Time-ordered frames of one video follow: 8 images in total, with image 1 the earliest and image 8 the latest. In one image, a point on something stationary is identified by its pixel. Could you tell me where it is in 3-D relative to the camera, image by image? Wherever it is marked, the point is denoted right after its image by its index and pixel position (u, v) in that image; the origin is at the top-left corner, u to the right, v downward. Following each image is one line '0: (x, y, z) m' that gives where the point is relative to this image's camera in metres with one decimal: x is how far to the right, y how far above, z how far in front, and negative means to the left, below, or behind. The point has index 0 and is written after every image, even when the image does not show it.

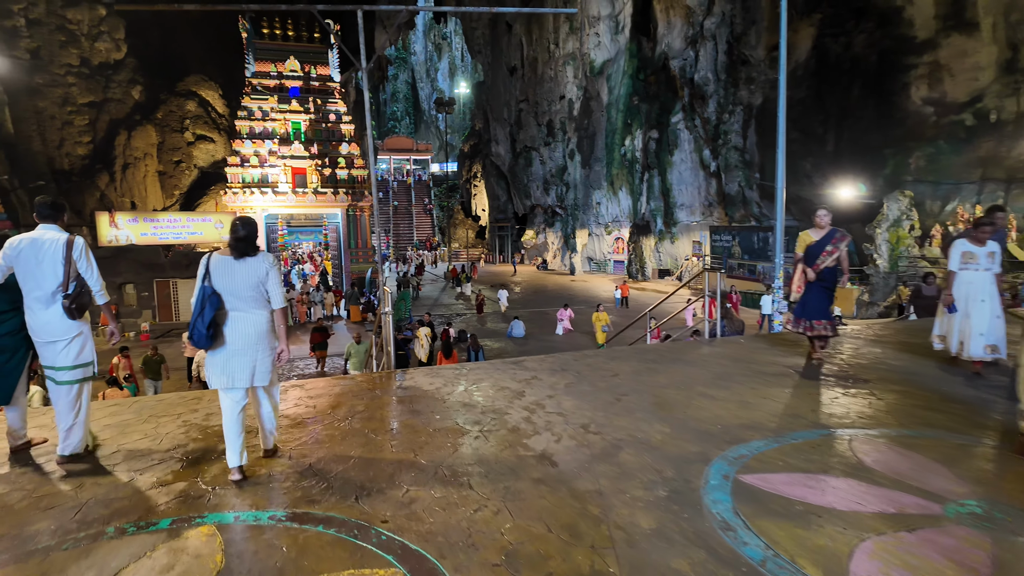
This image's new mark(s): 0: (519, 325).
0: (+0.2, -1.0, +13.0) m
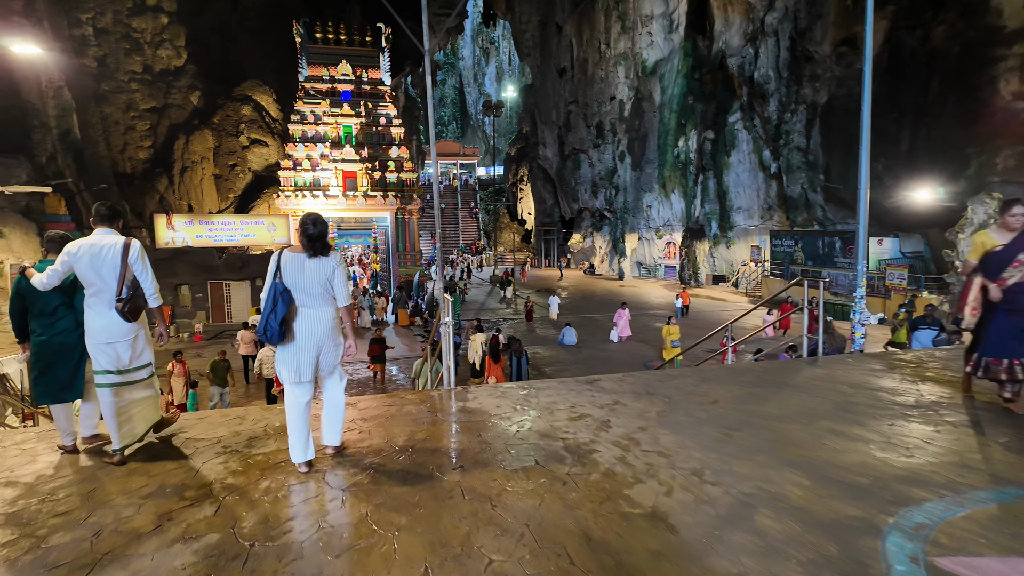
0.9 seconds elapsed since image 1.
0: (+1.5, -1.1, +12.5) m
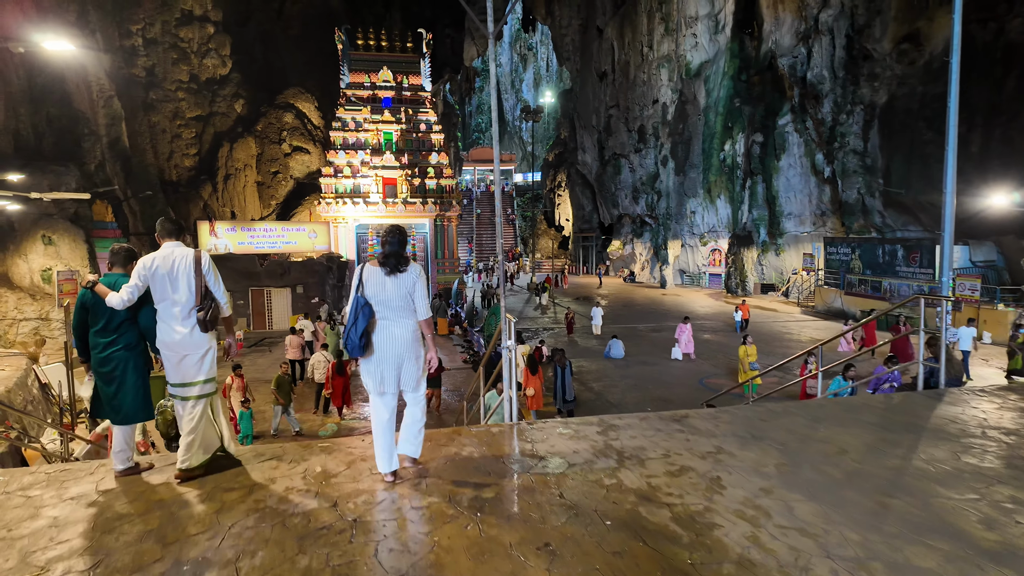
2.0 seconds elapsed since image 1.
0: (+2.5, -1.4, +11.8) m
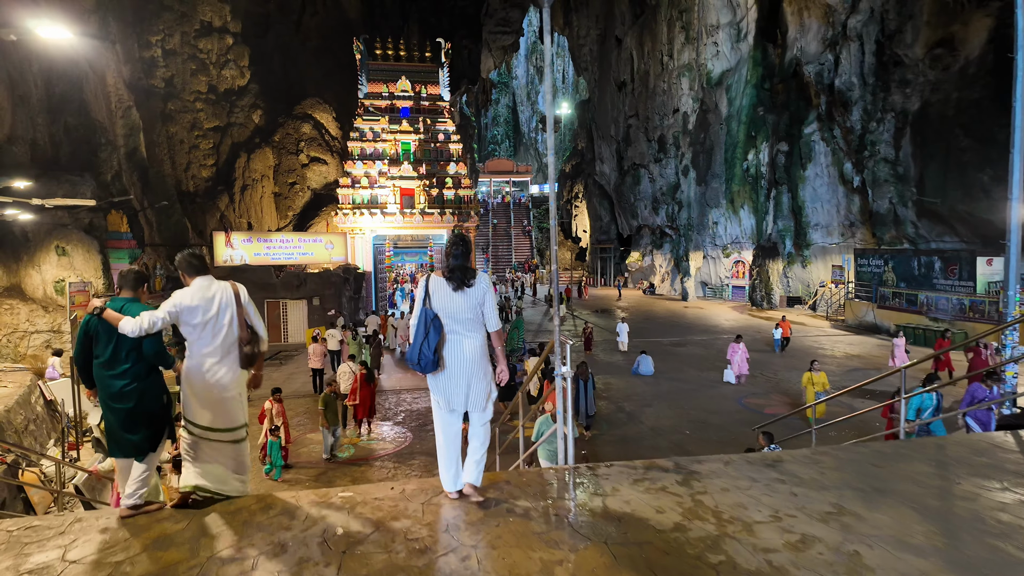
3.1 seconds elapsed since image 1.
0: (+3.0, -1.6, +11.2) m
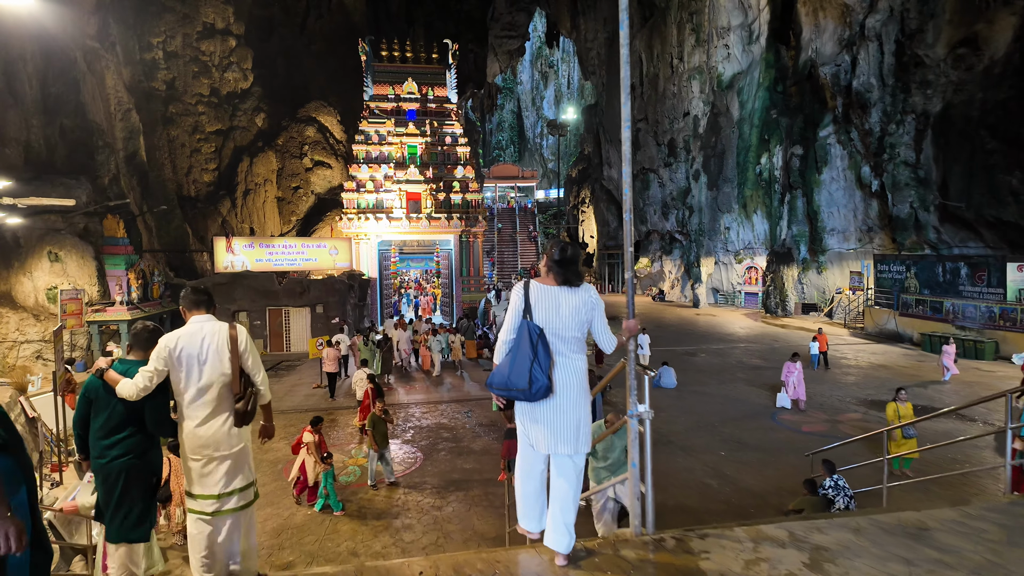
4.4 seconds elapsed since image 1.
0: (+3.3, -1.8, +10.6) m
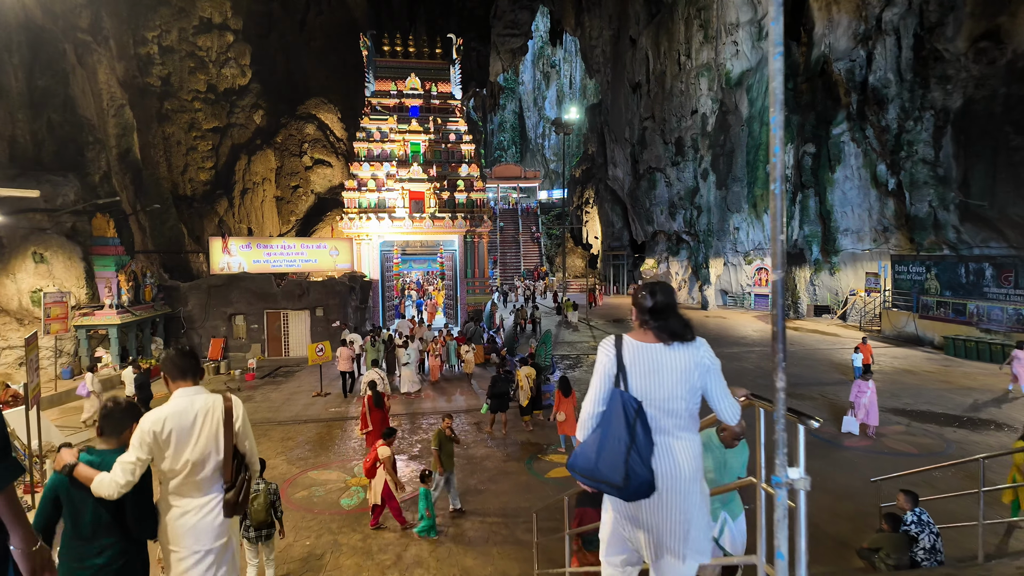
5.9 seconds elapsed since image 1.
0: (+3.6, -1.9, +10.0) m
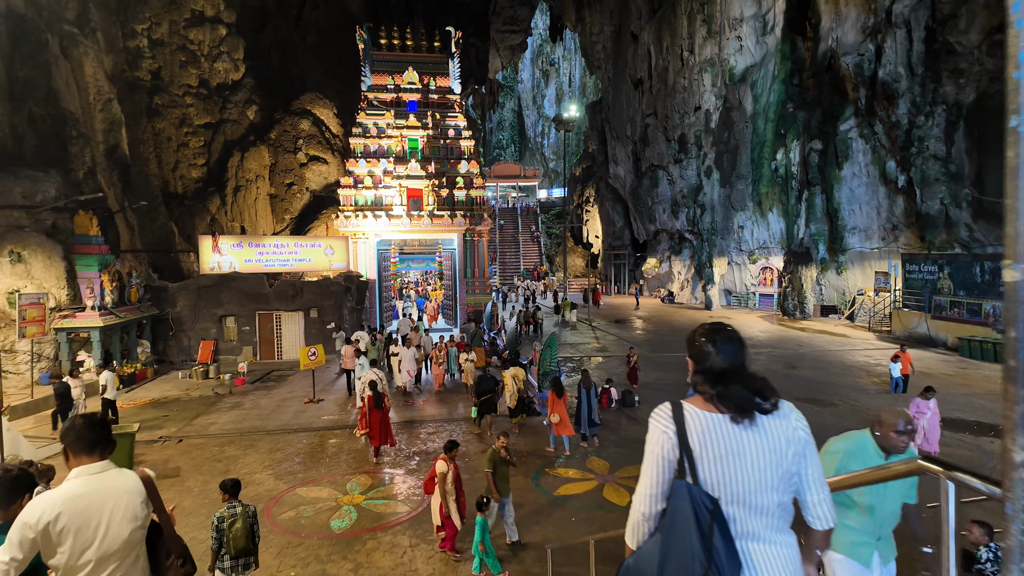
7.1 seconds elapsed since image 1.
0: (+3.6, -1.9, +9.5) m
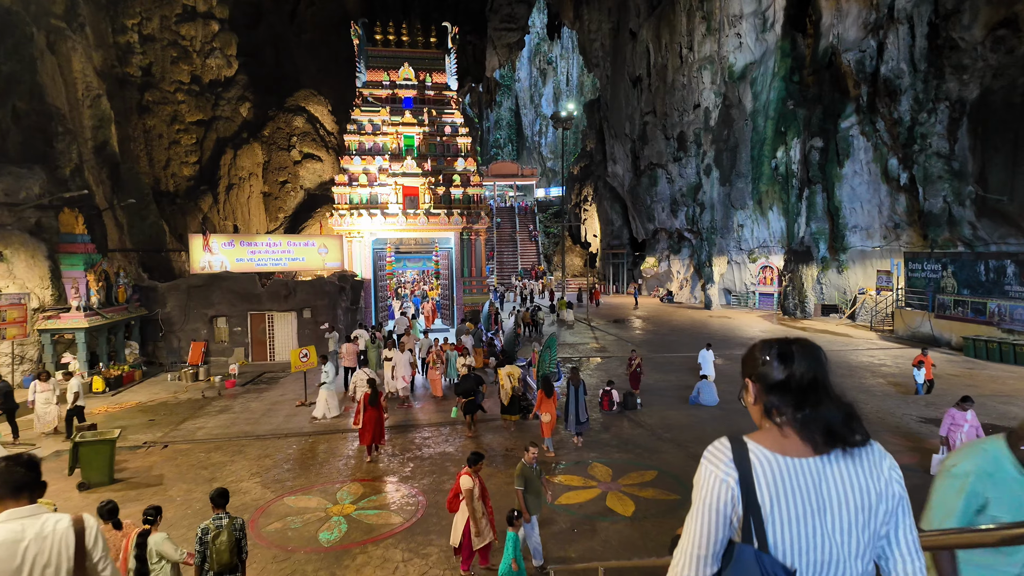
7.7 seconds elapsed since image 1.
0: (+3.6, -1.8, +9.2) m
